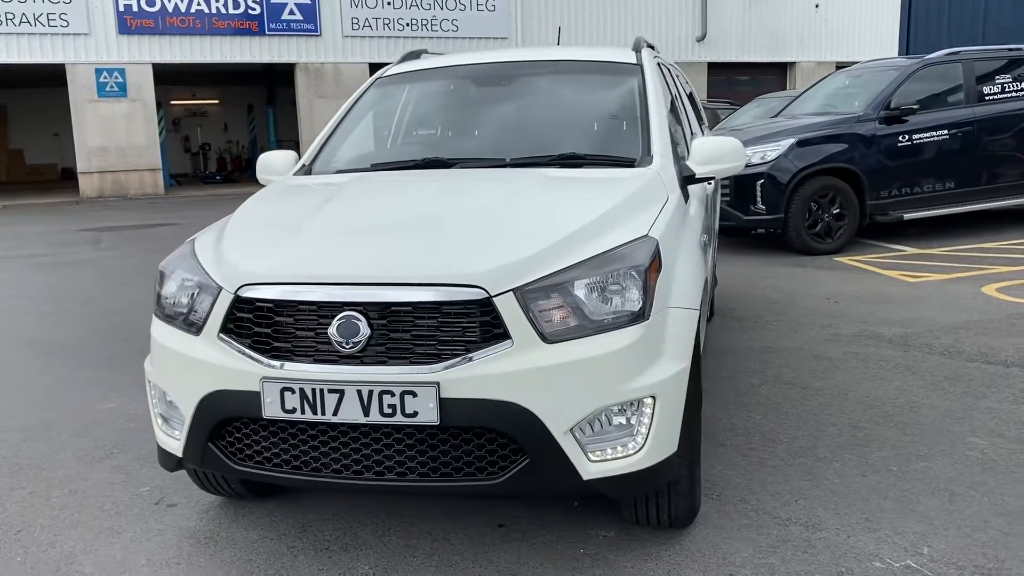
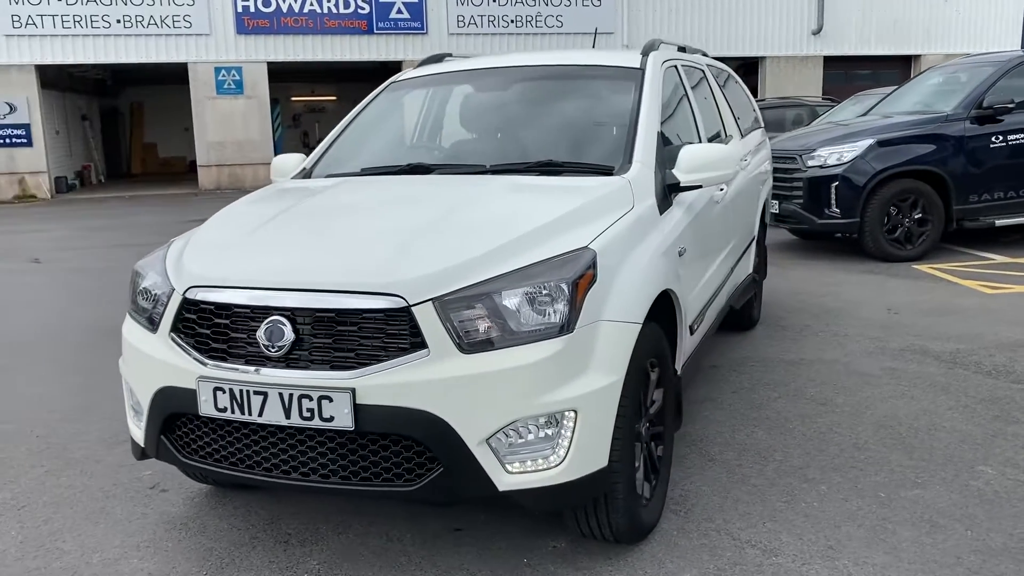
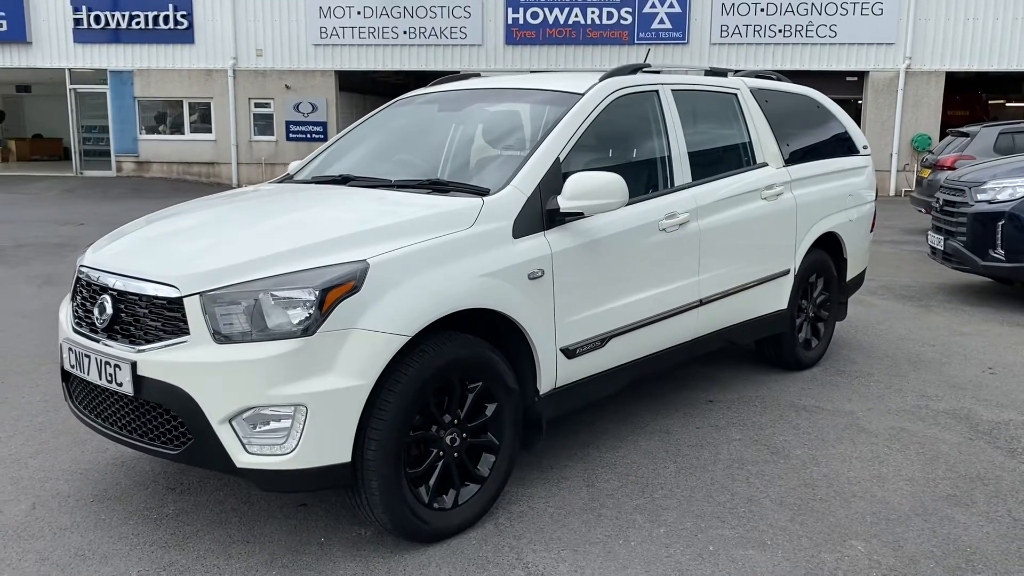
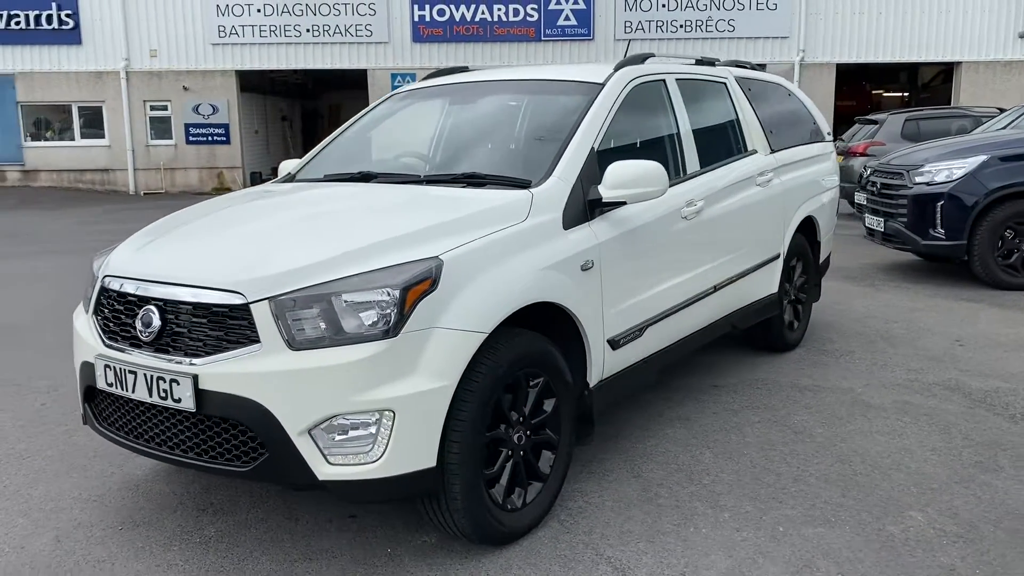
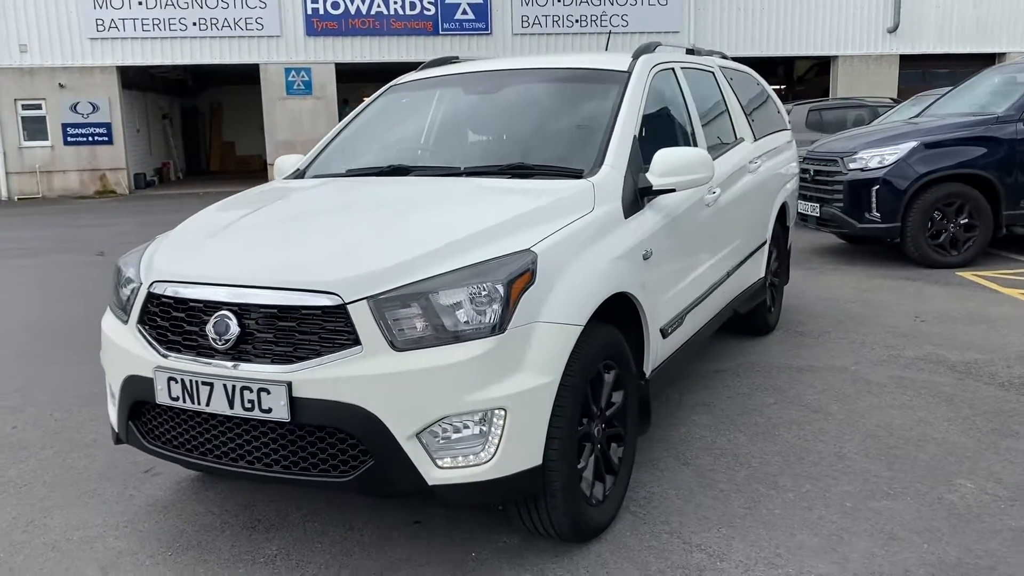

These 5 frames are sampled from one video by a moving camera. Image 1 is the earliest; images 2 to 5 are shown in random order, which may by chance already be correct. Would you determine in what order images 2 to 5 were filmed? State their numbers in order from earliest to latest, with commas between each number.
2, 5, 4, 3
